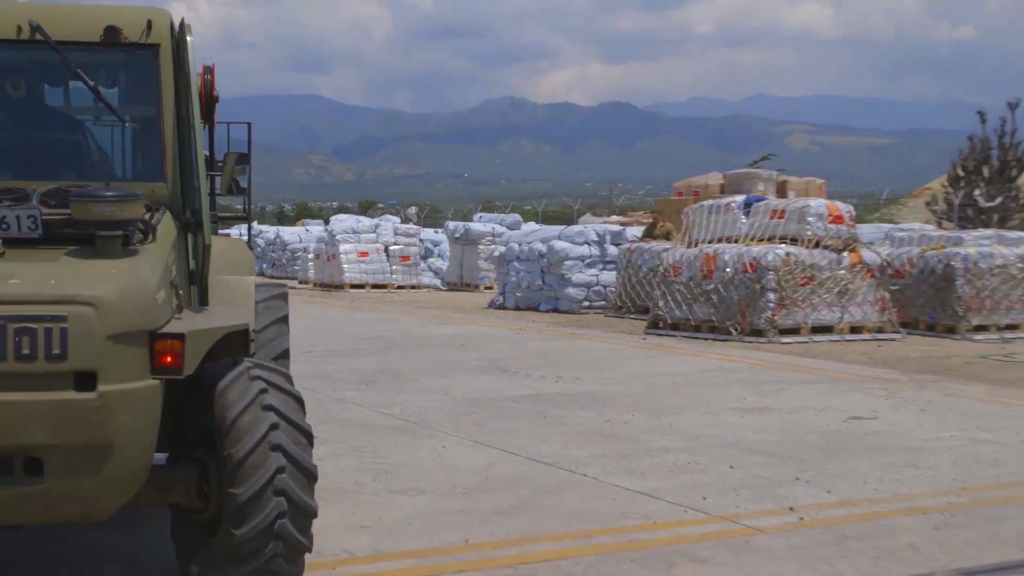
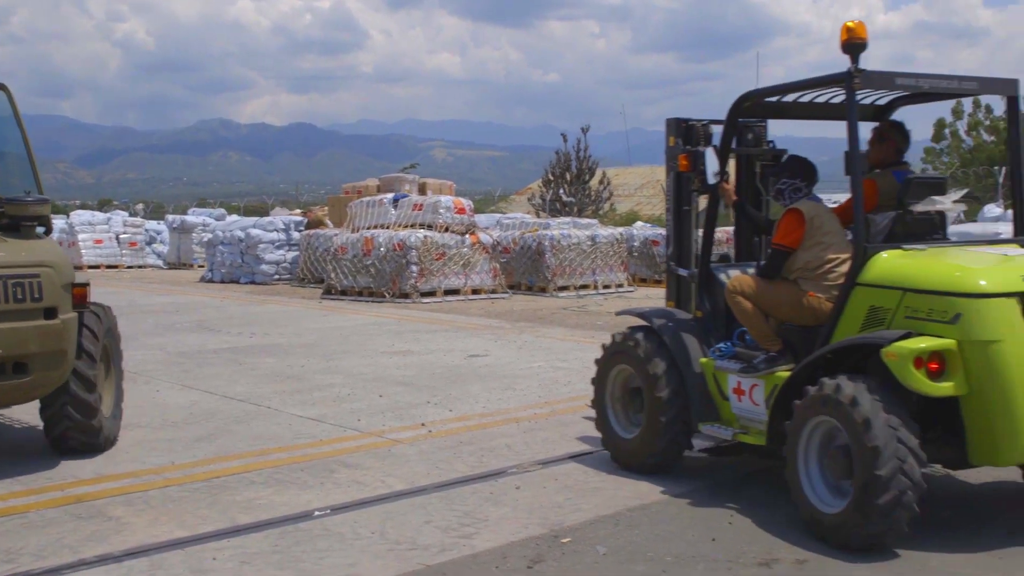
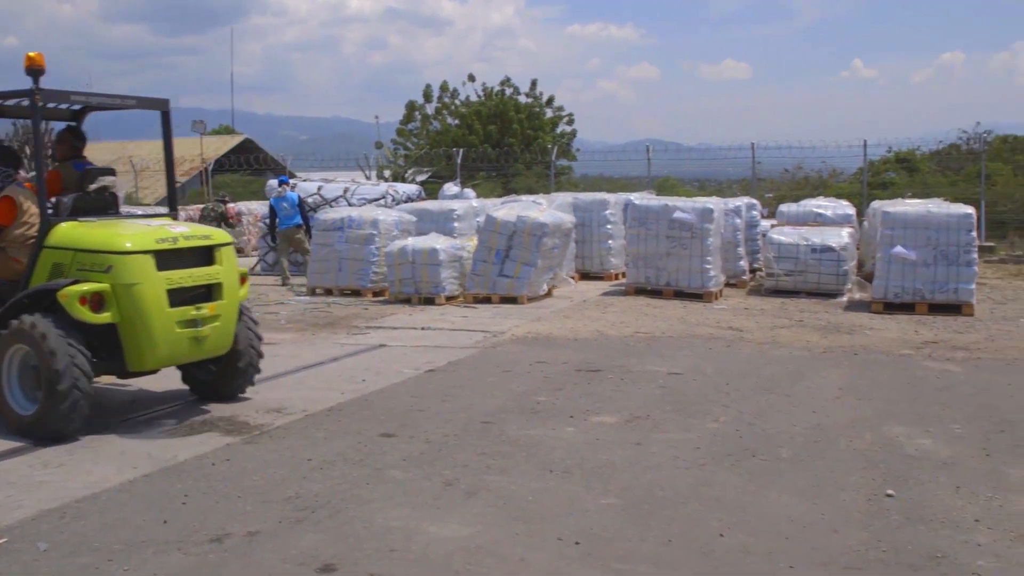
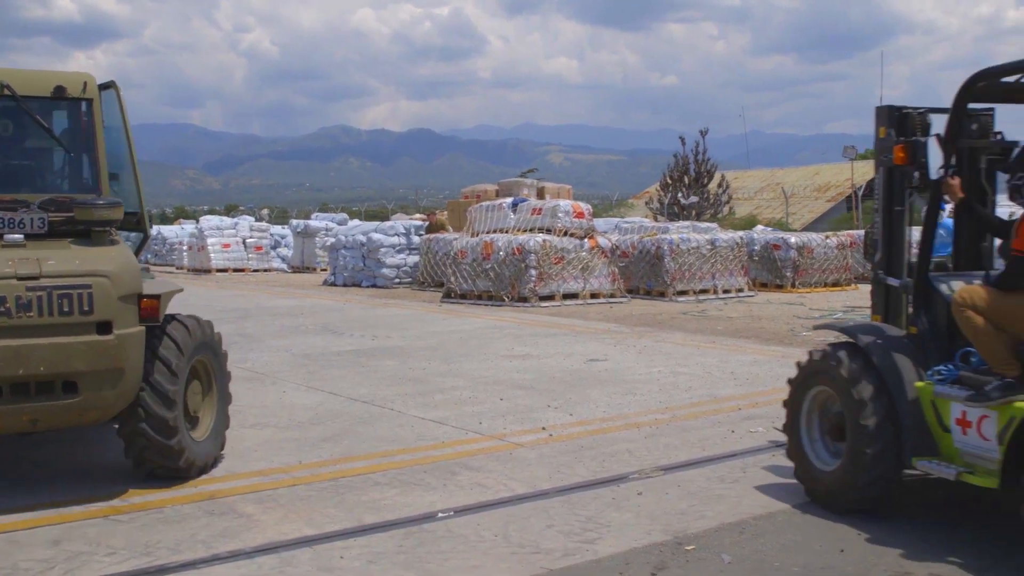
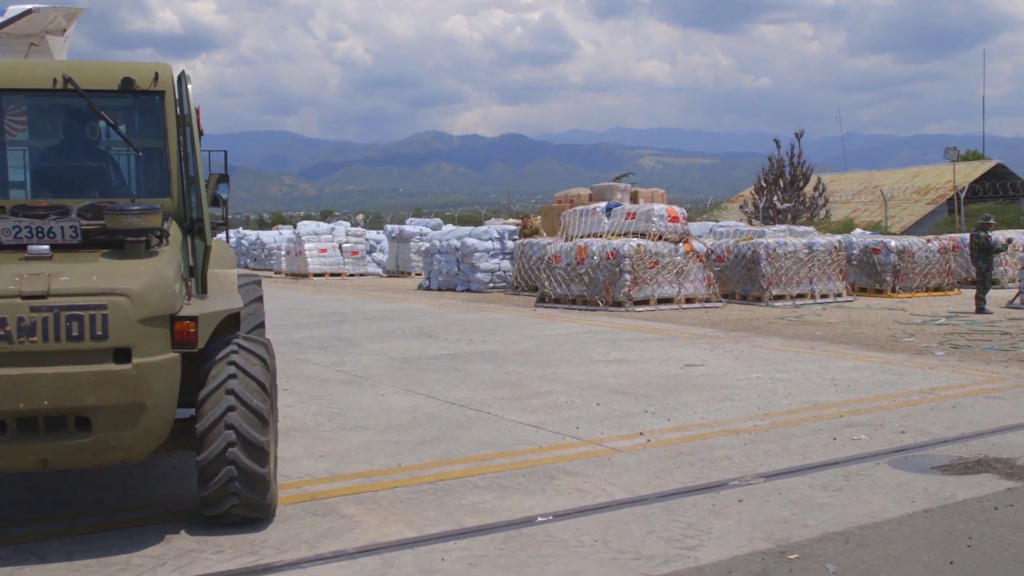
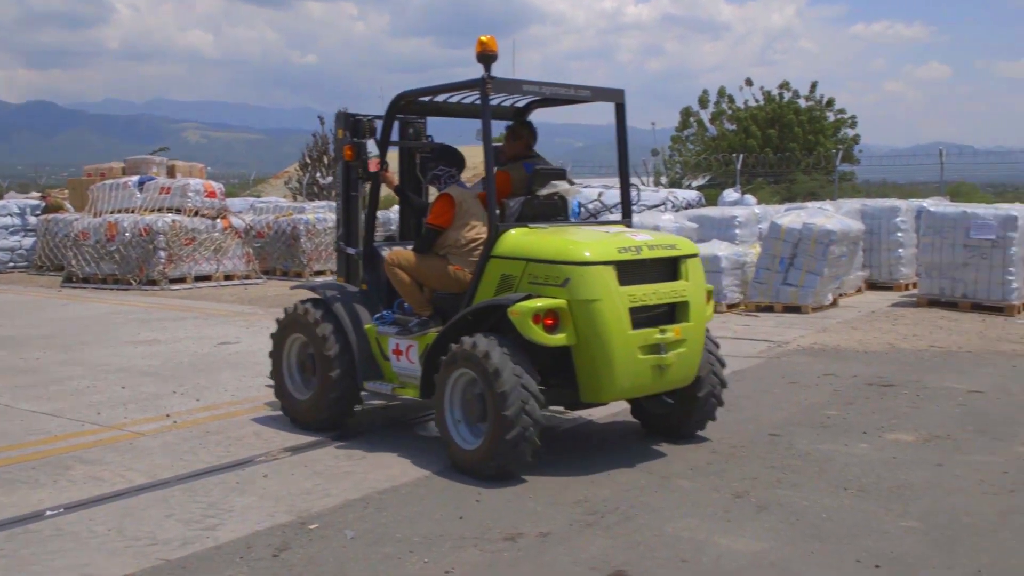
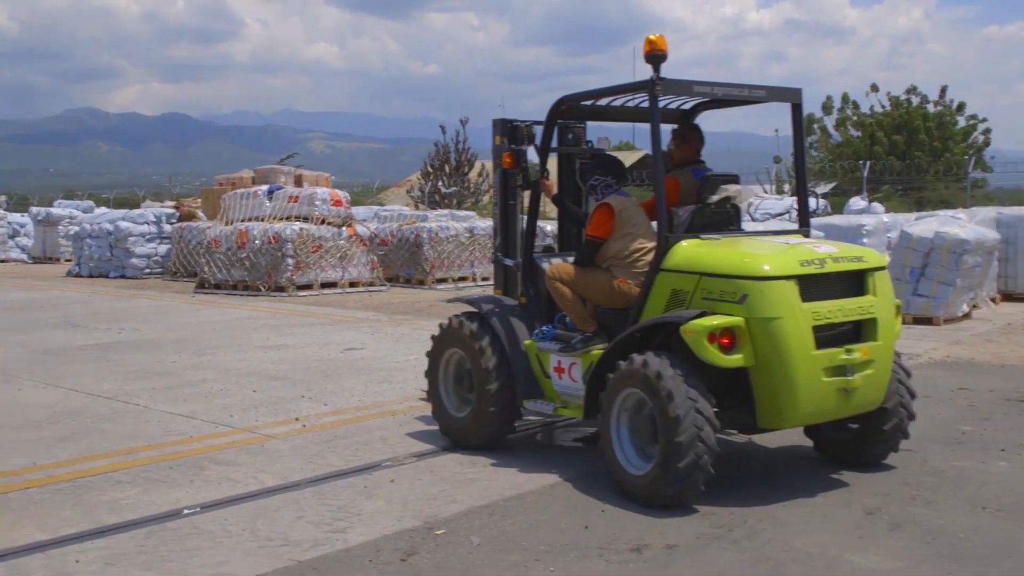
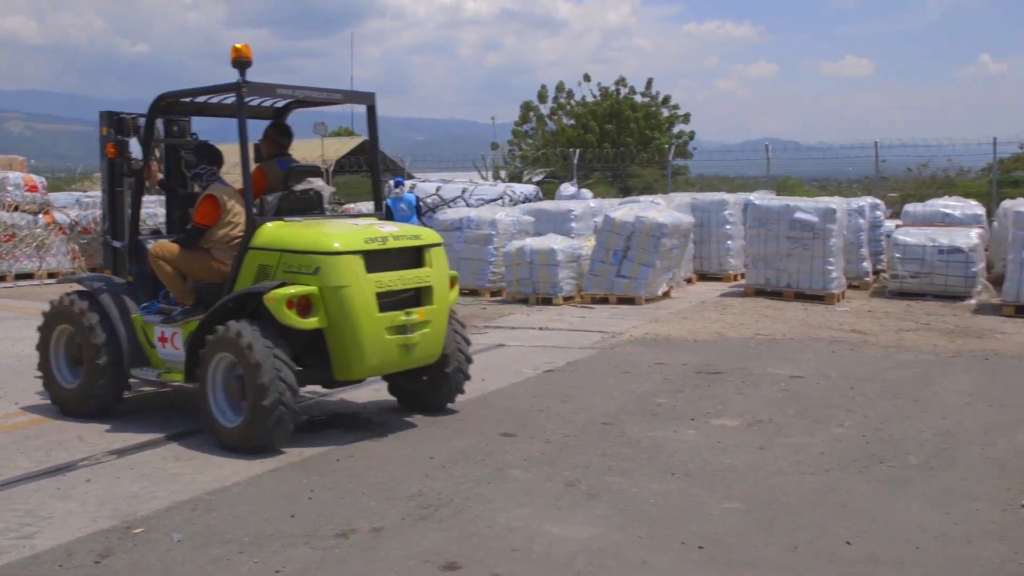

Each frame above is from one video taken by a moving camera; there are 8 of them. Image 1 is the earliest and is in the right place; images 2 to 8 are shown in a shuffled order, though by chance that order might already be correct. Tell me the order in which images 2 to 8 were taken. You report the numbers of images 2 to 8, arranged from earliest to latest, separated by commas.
5, 4, 2, 7, 6, 8, 3
